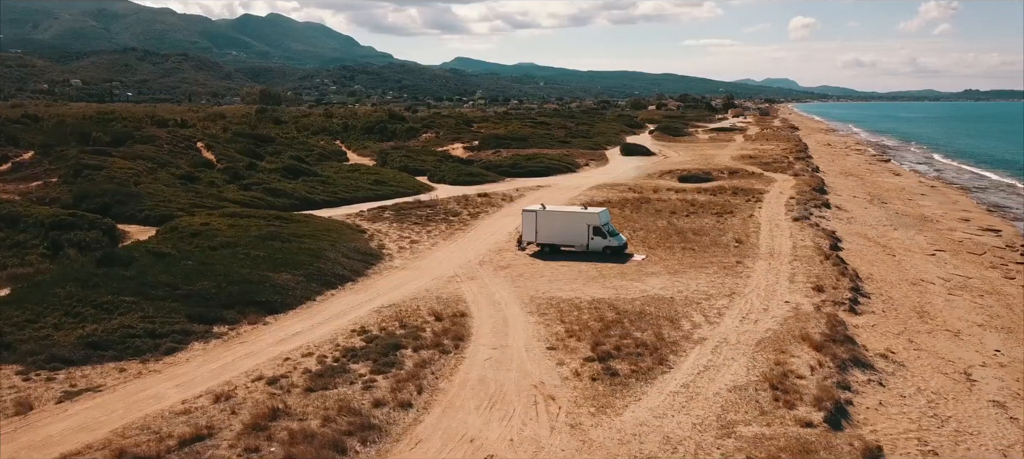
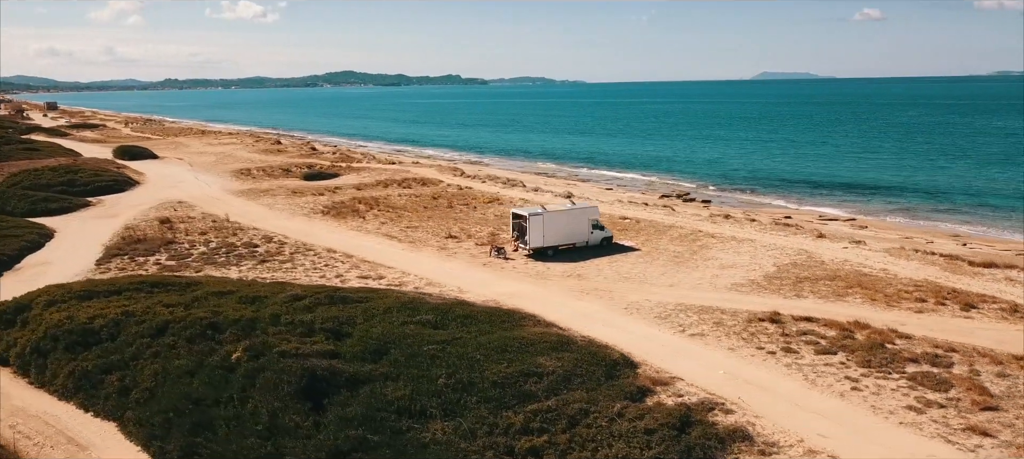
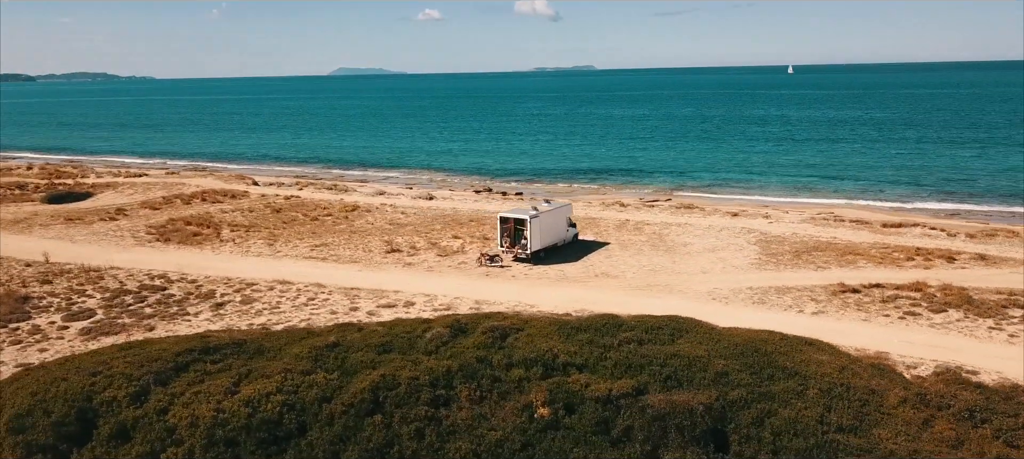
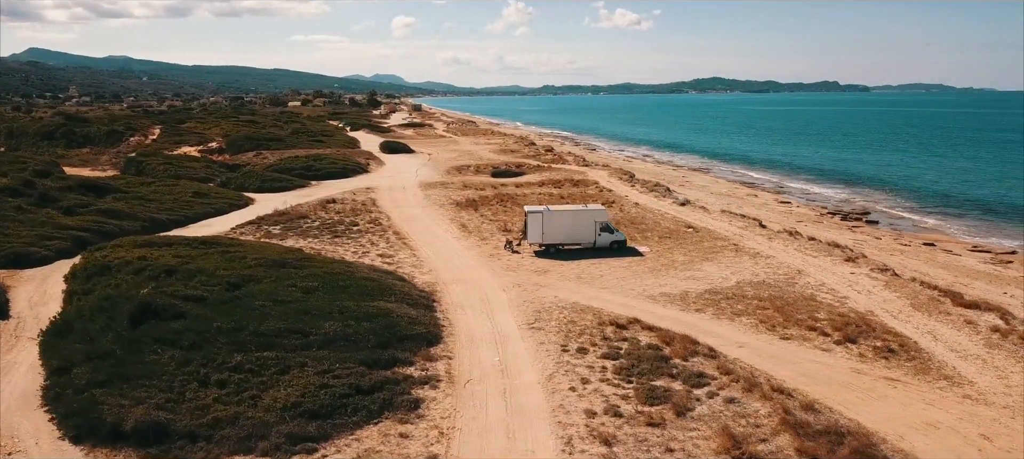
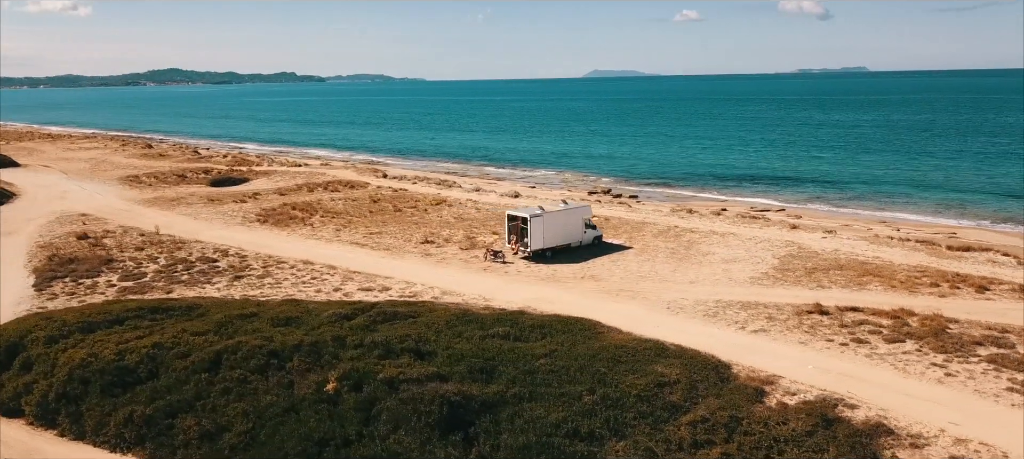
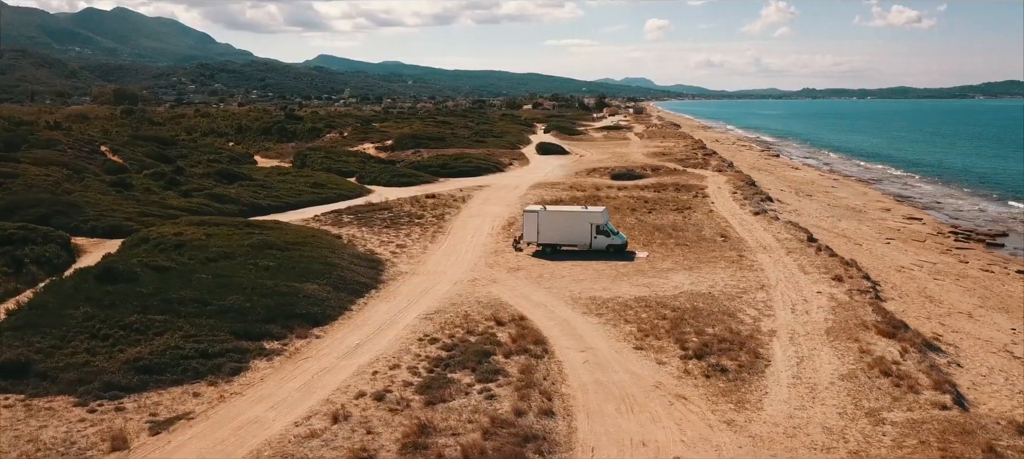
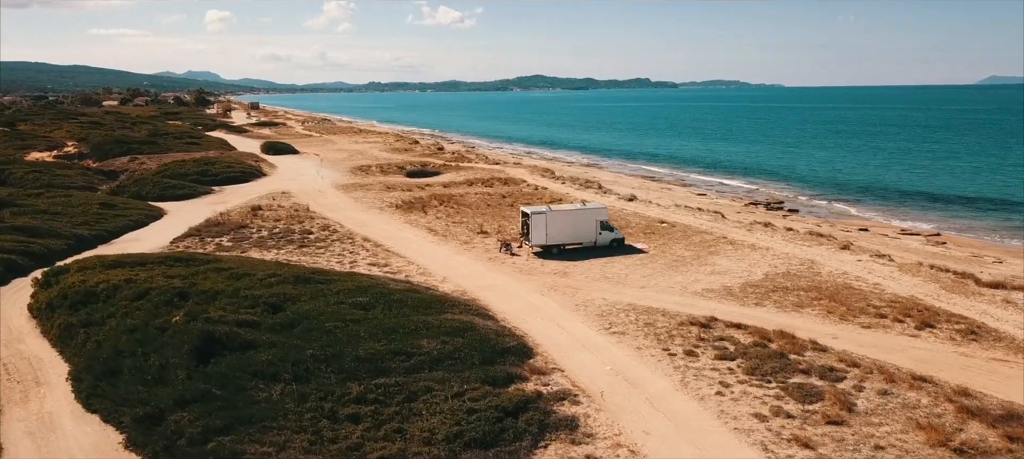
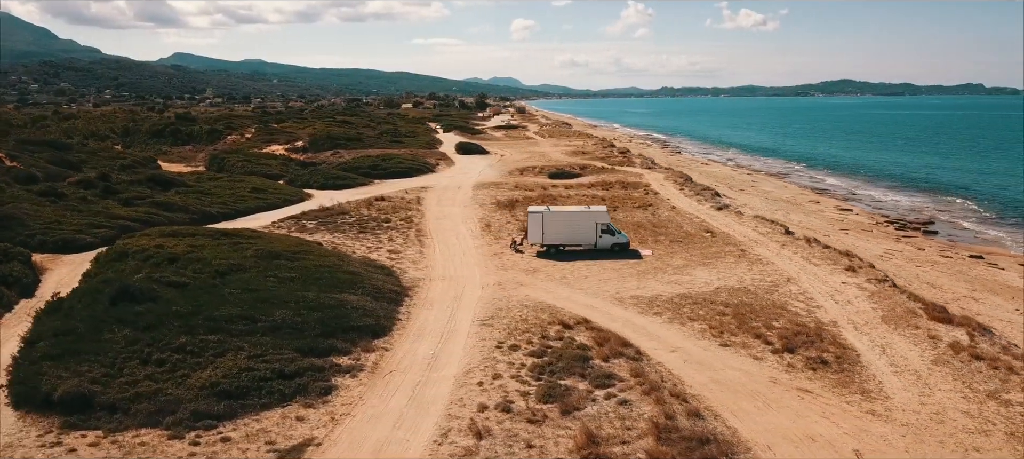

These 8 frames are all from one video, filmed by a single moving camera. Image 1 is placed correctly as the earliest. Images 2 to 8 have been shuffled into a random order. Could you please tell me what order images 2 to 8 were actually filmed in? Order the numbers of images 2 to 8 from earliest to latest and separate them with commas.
6, 8, 4, 7, 2, 5, 3
